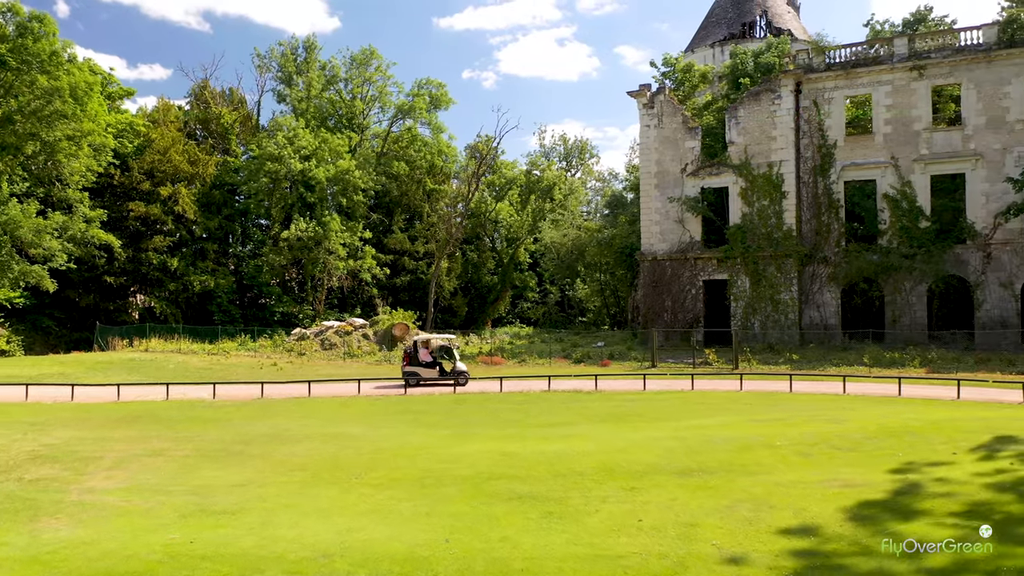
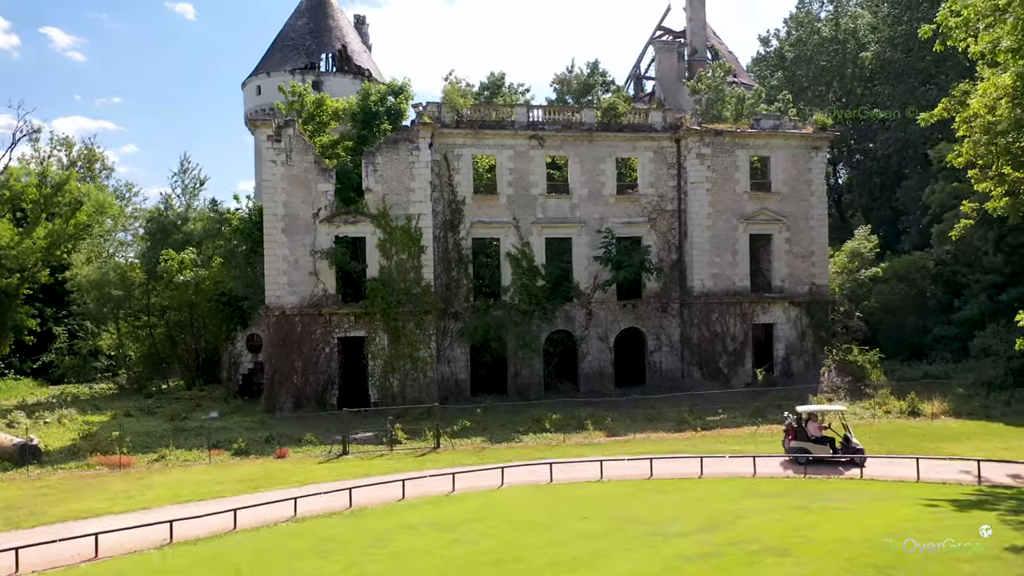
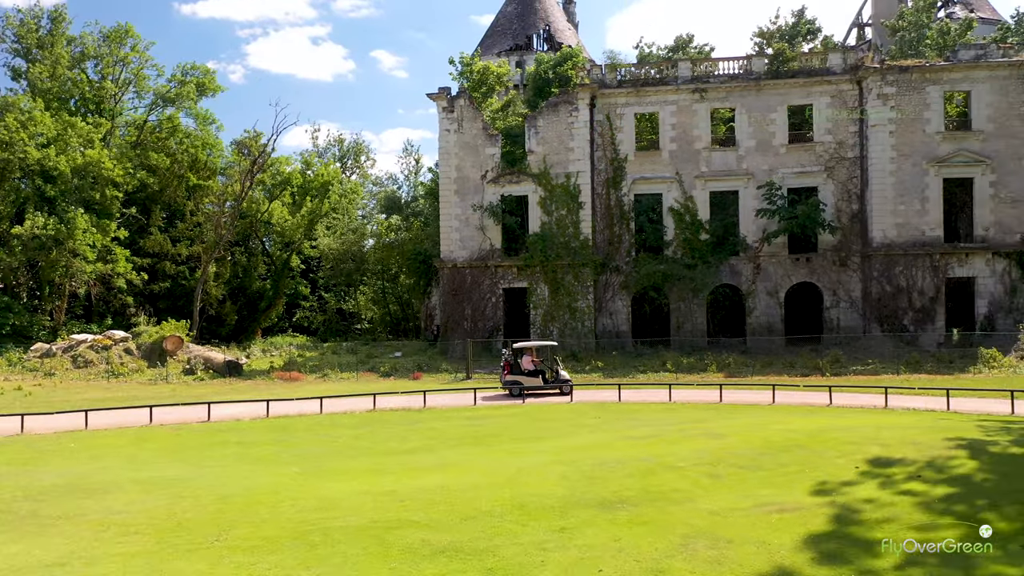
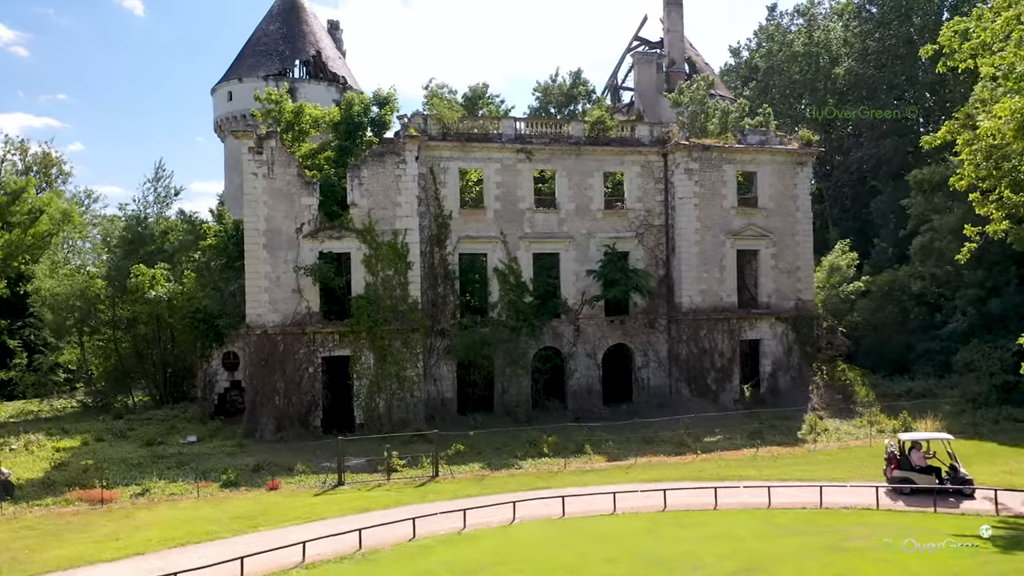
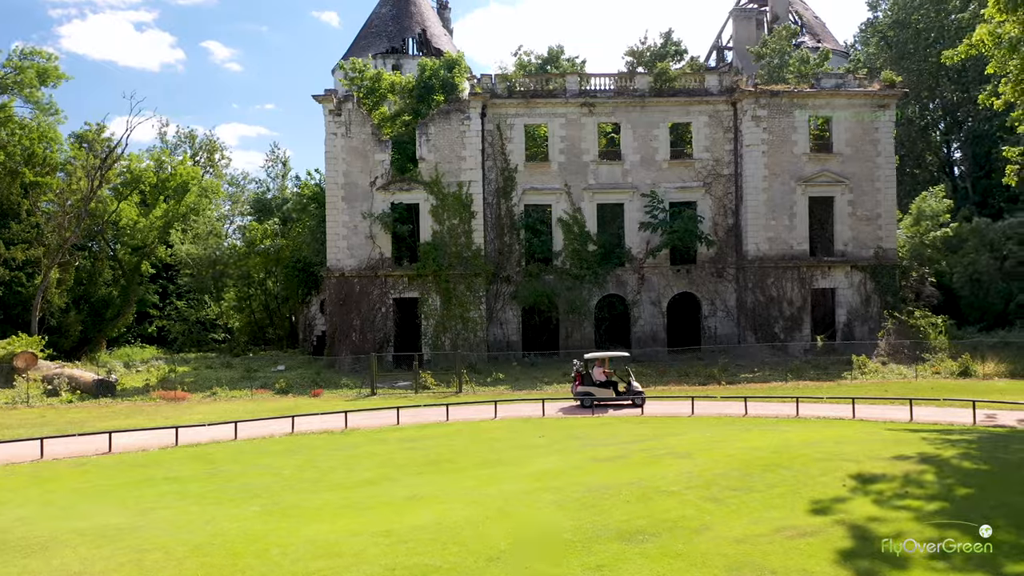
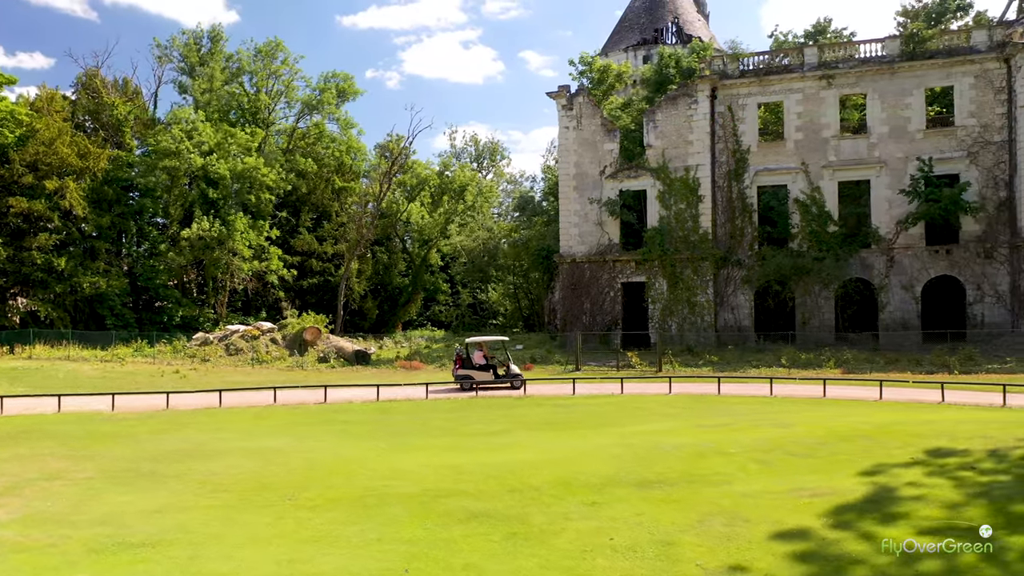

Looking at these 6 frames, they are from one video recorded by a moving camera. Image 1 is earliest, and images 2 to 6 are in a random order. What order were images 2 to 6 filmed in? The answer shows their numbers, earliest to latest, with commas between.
6, 3, 5, 2, 4
